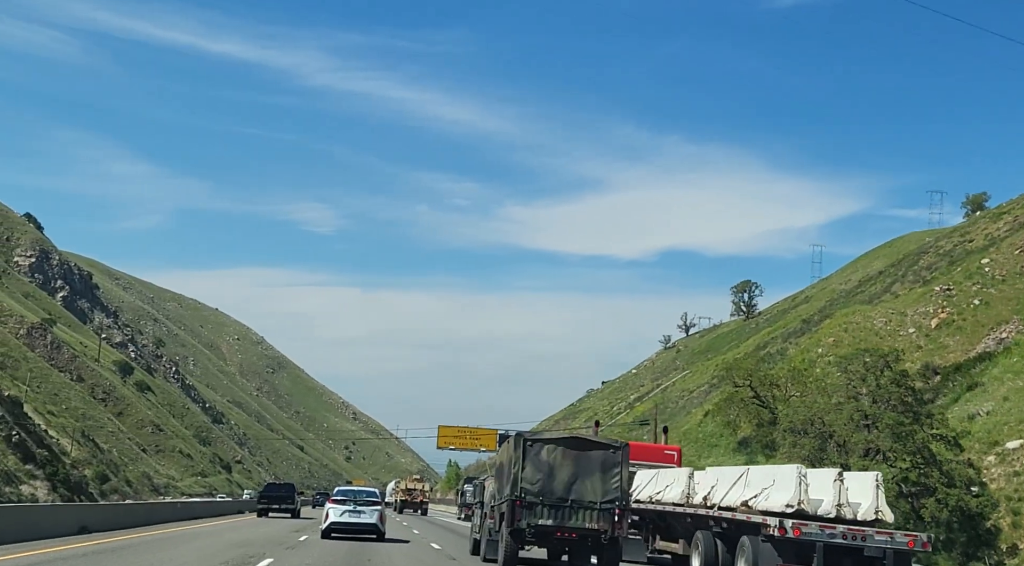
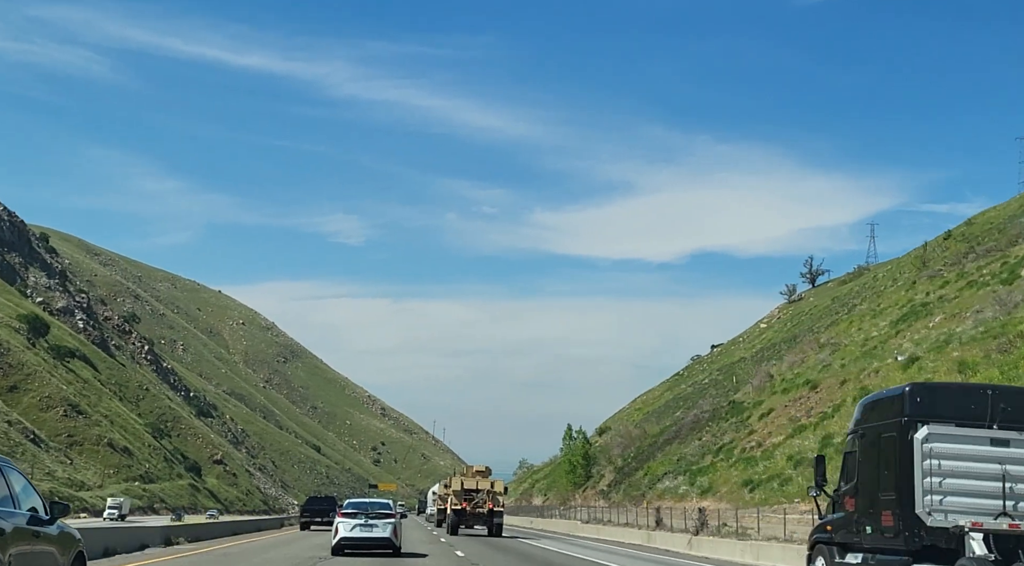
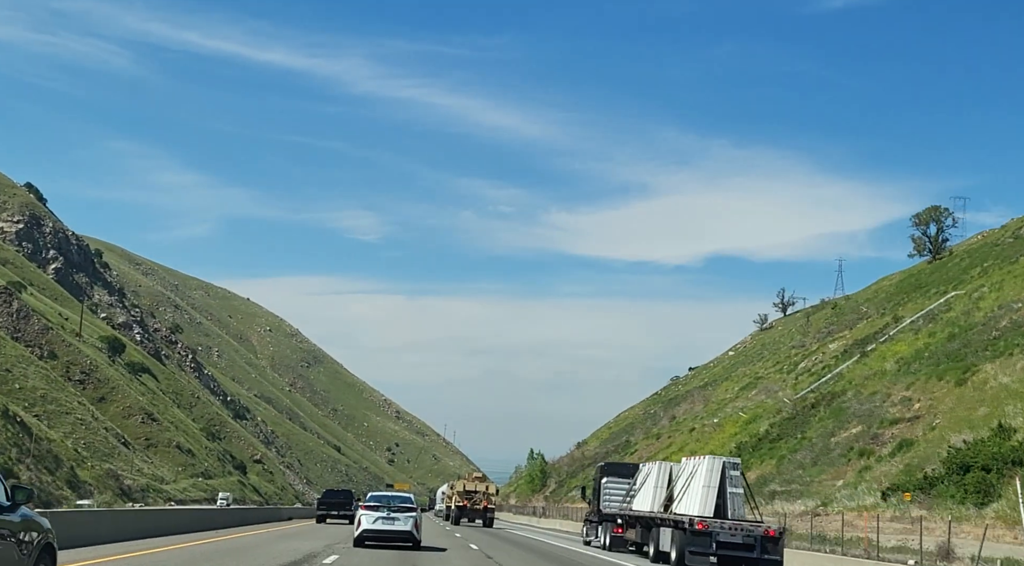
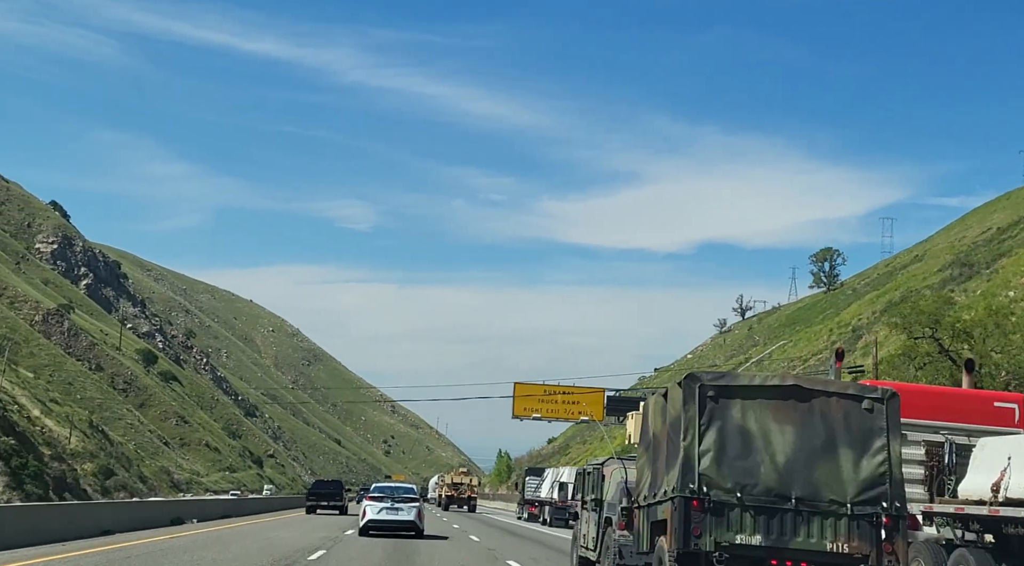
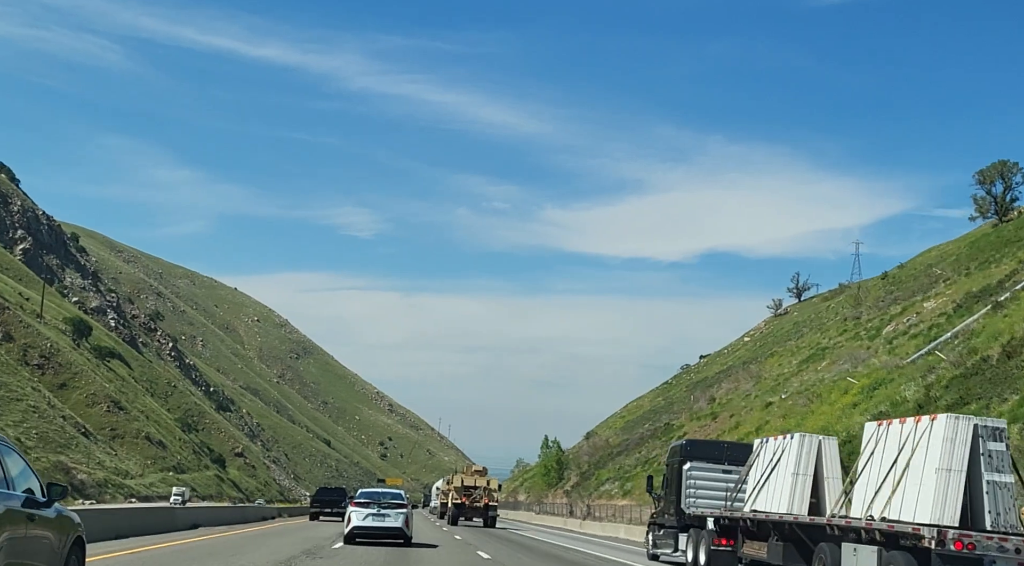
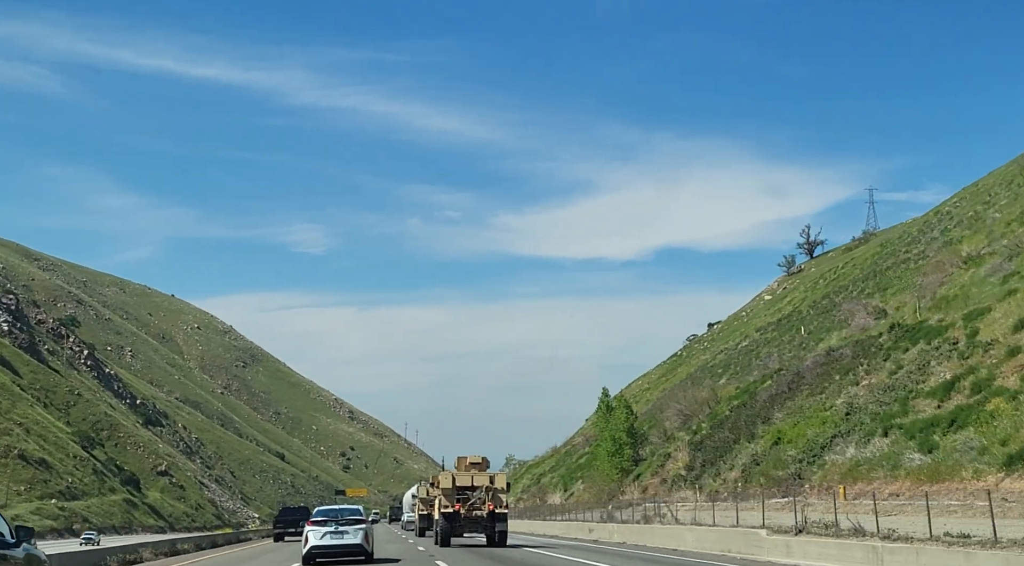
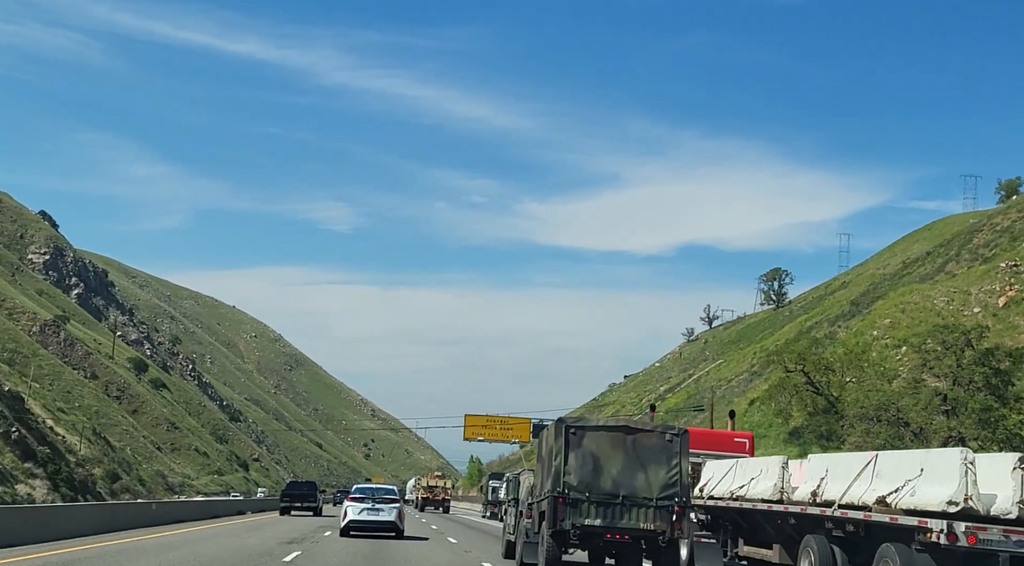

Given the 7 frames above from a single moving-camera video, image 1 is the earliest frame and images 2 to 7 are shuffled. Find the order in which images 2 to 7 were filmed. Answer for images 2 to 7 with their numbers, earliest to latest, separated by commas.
7, 4, 3, 5, 2, 6
